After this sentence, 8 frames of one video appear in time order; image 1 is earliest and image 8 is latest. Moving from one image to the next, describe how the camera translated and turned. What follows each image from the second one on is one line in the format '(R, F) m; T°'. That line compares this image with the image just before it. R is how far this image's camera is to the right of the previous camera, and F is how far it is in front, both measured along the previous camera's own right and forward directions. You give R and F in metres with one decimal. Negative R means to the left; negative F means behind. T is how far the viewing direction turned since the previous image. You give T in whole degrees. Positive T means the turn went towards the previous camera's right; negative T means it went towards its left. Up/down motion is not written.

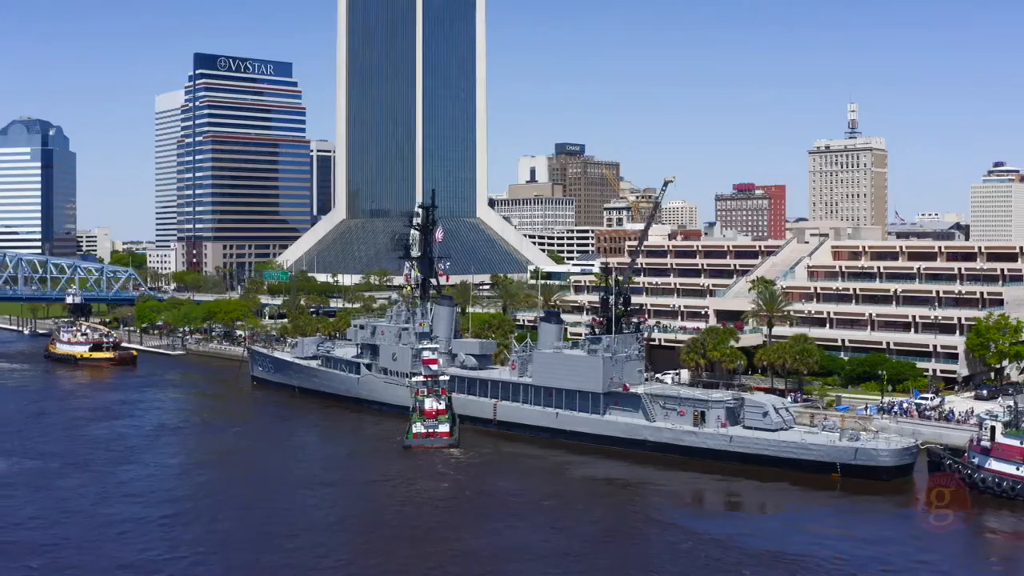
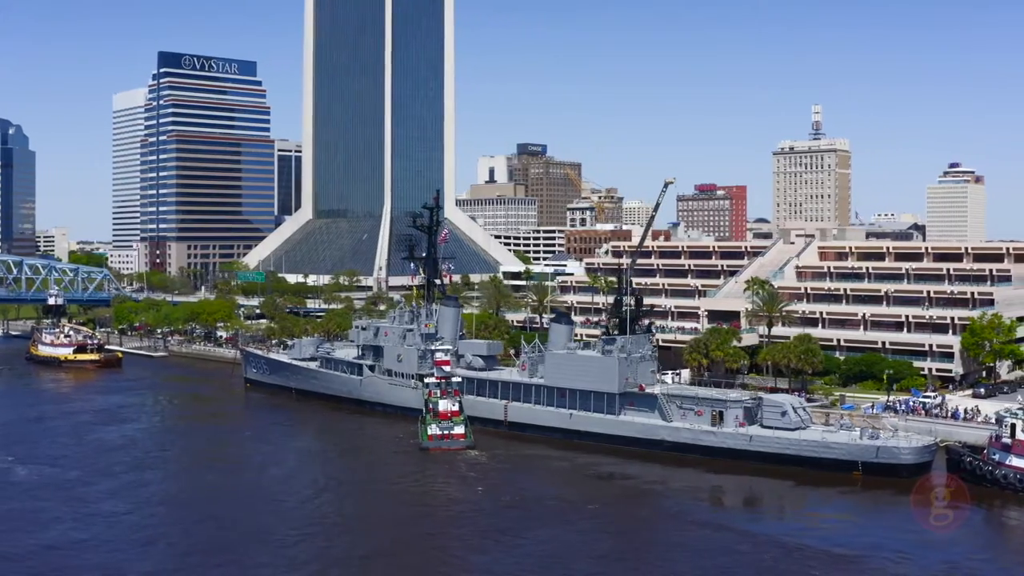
(-2.6, +0.1) m; +2°
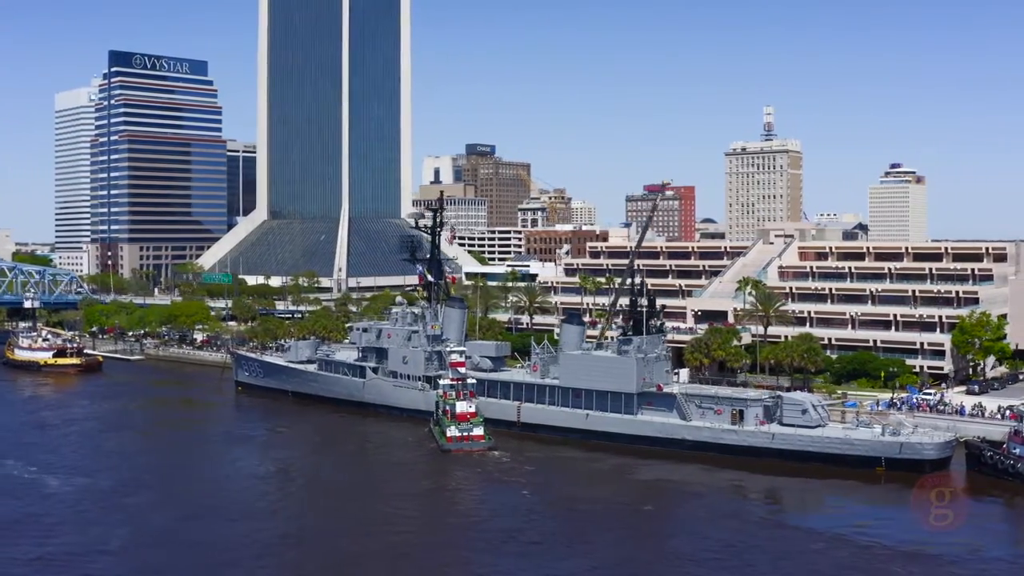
(-3.4, -0.1) m; +3°
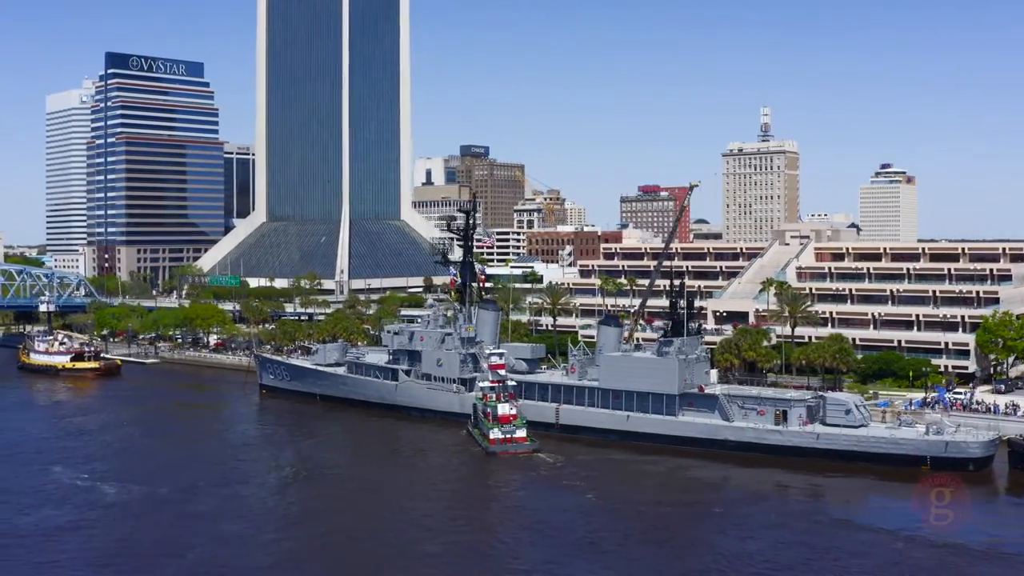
(-2.4, -0.3) m; +1°
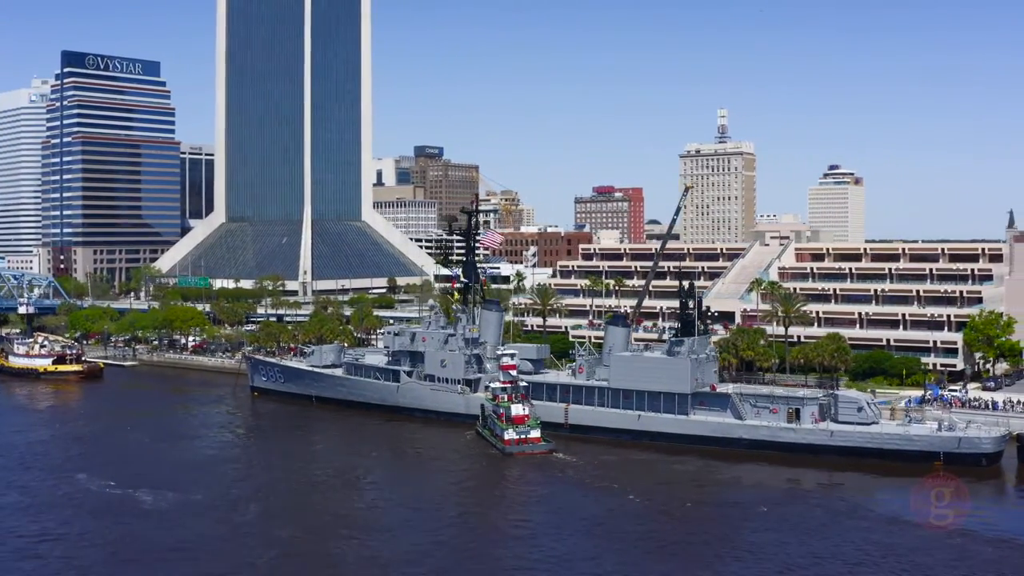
(-3.0, -0.1) m; +3°
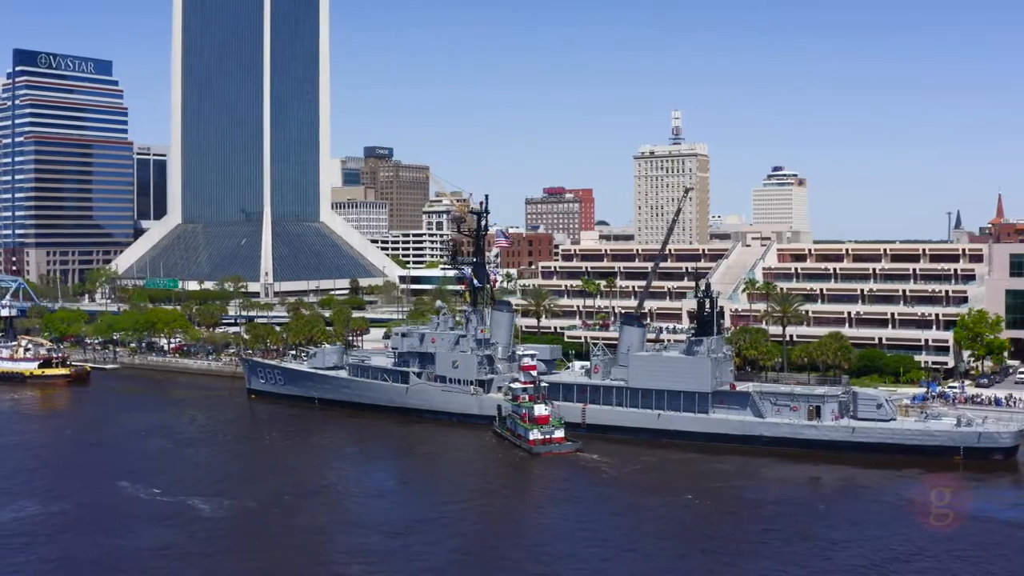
(-3.7, -0.3) m; +3°
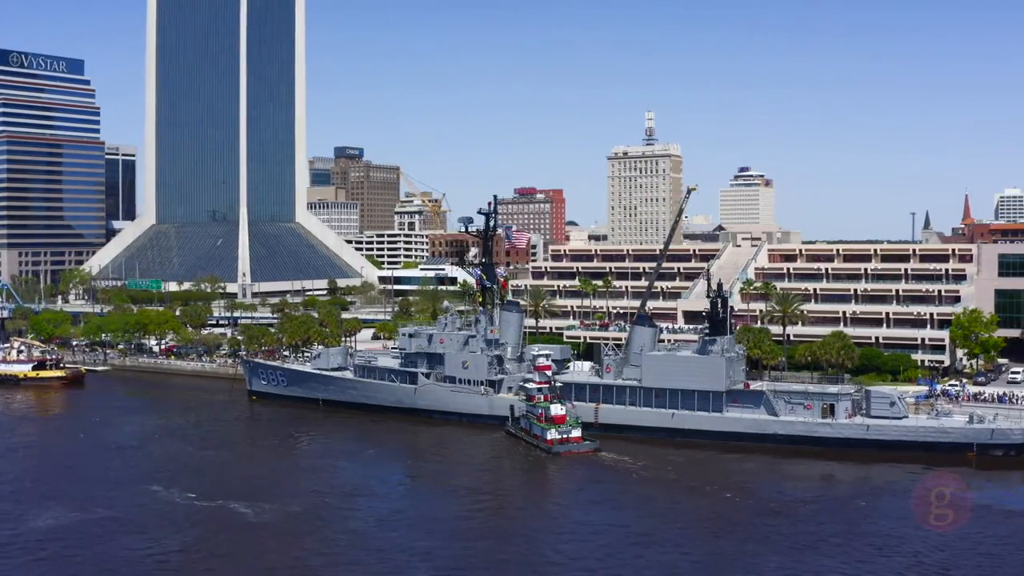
(-2.4, -0.3) m; +2°
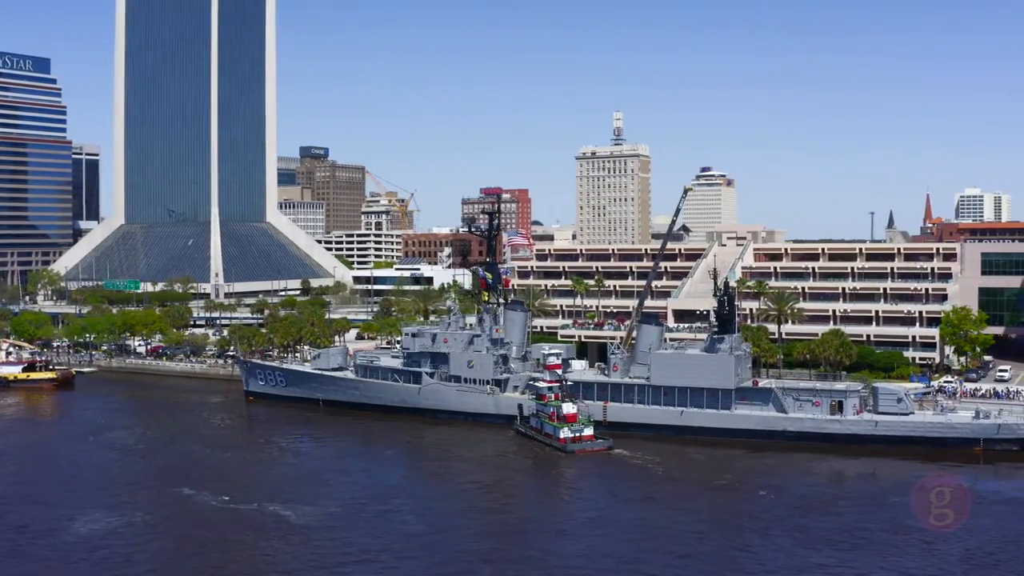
(-2.4, -0.3) m; +2°
